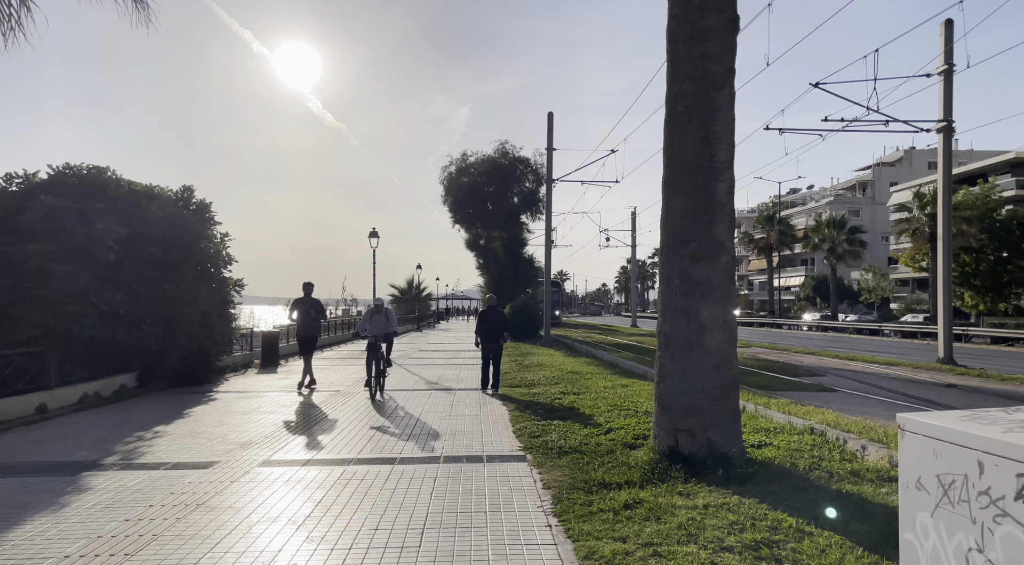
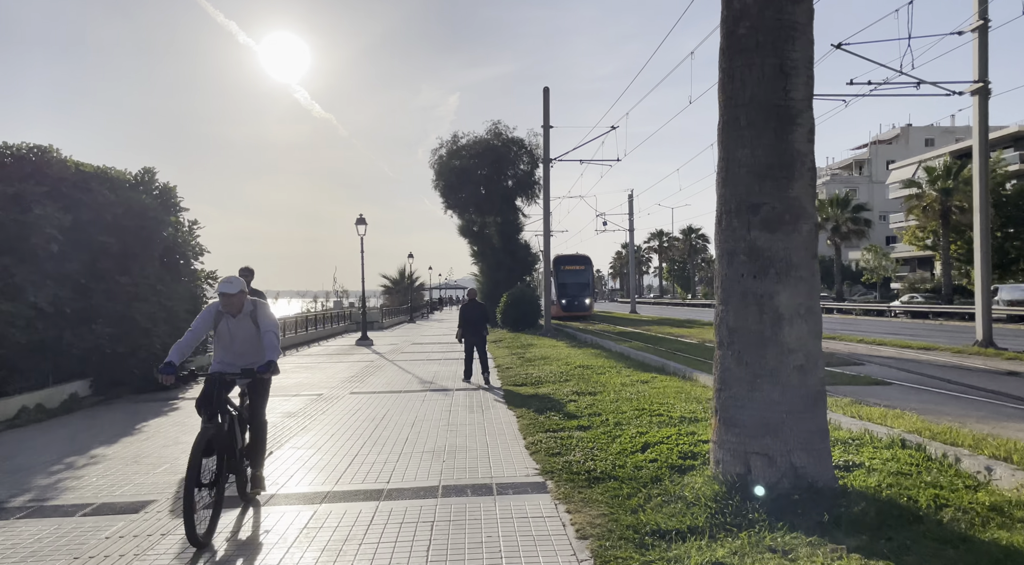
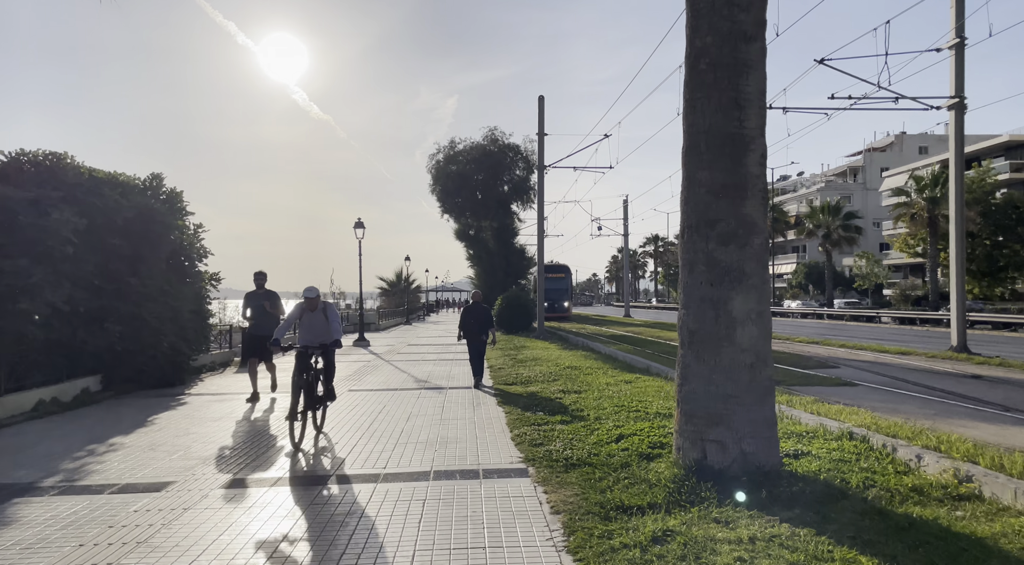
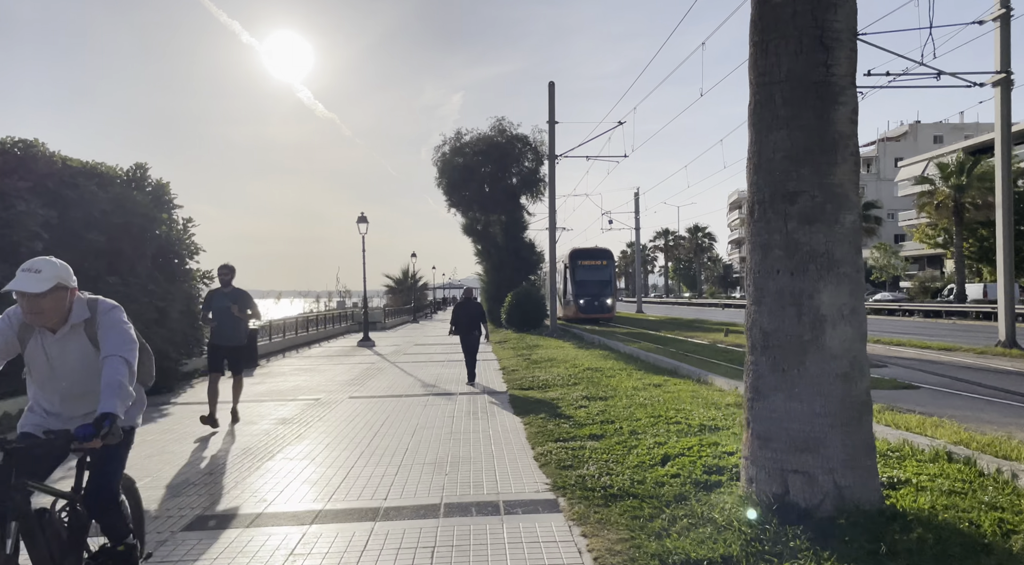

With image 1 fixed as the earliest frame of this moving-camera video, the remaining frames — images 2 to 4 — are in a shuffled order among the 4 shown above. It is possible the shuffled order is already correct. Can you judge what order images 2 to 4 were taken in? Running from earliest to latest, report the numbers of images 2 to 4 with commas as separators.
3, 2, 4
